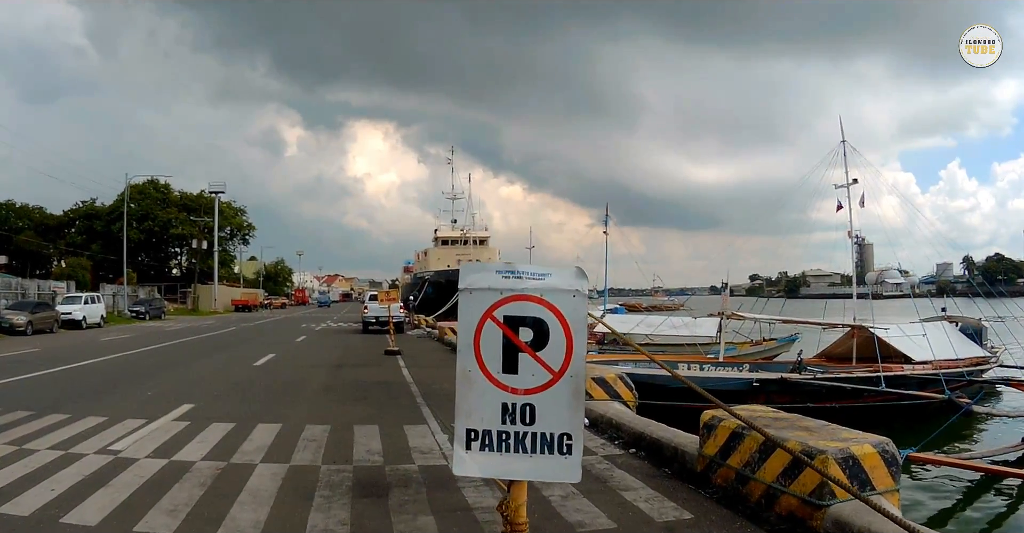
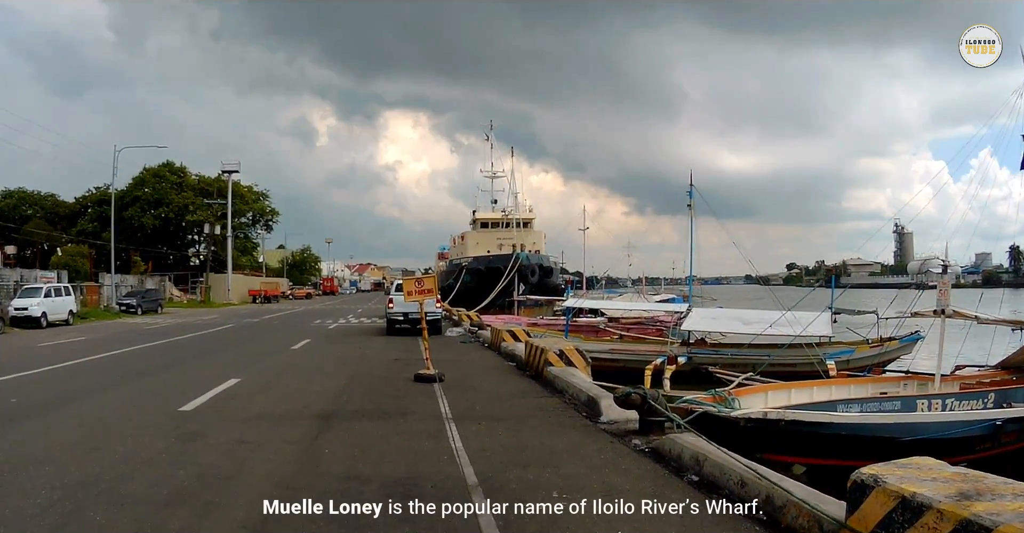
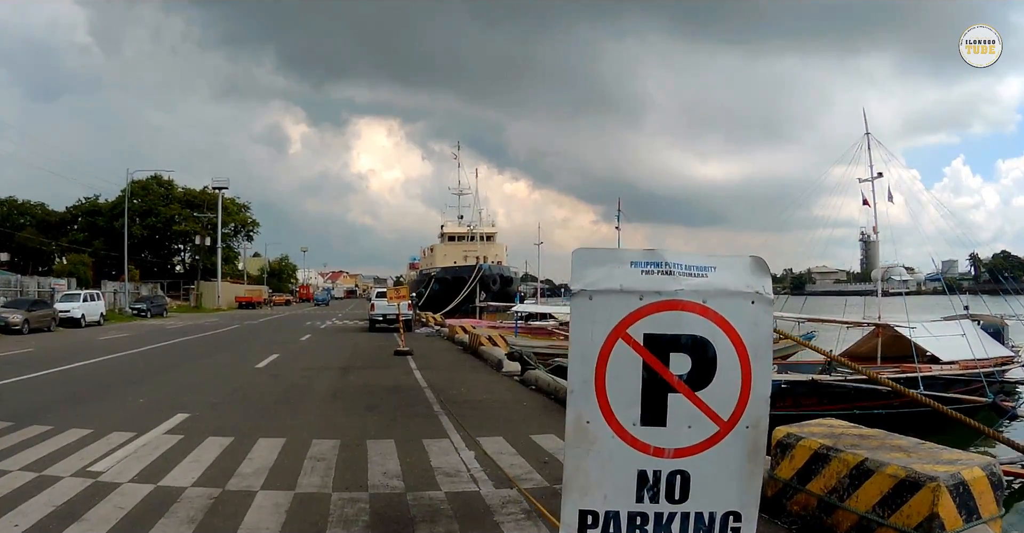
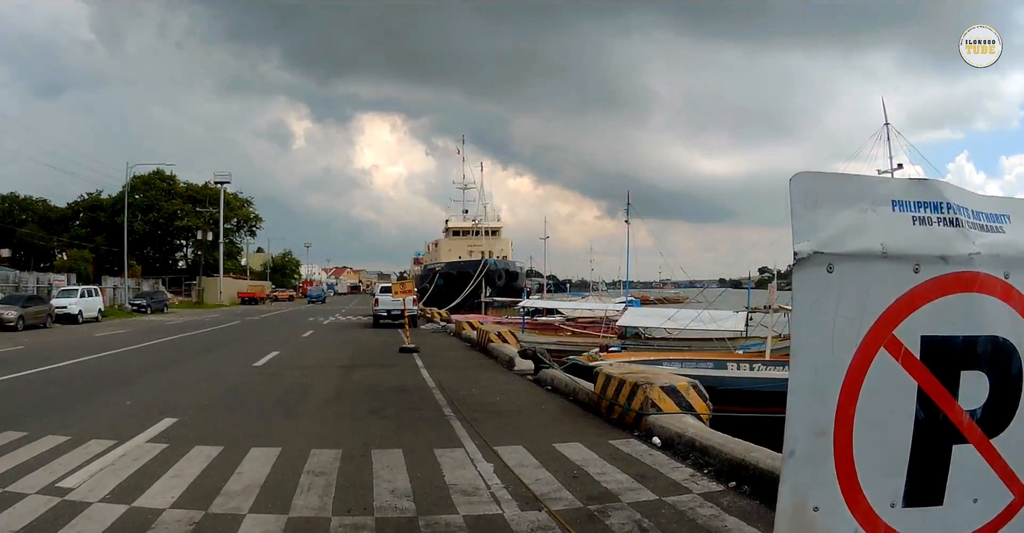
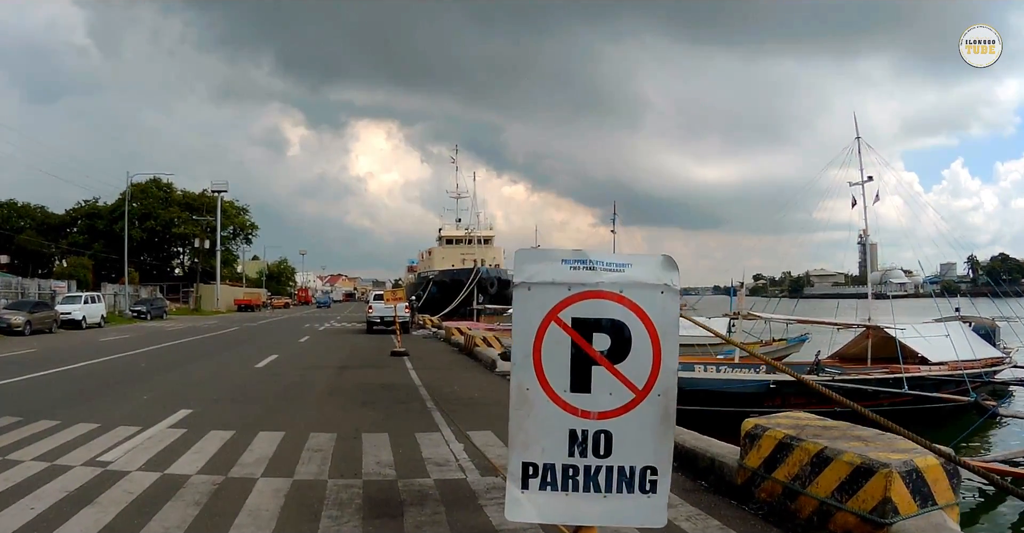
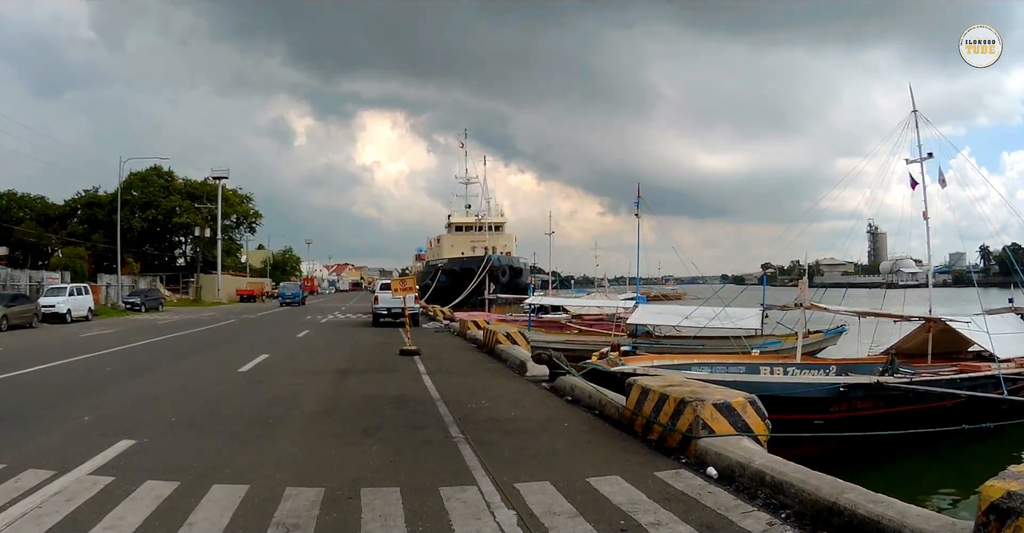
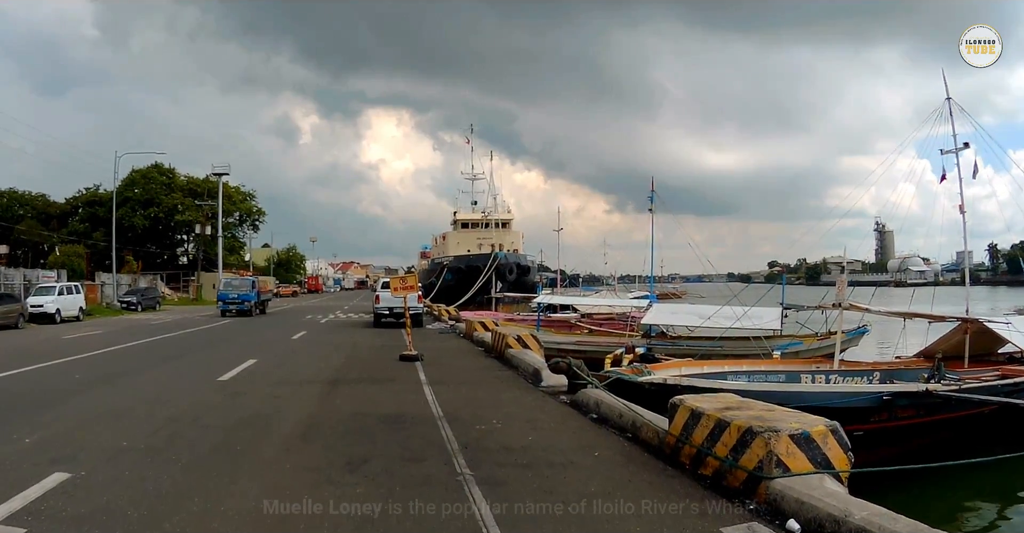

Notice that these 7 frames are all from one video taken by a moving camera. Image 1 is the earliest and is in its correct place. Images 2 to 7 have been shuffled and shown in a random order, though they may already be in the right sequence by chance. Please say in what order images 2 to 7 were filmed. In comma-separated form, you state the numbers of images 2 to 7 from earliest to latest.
5, 3, 4, 6, 7, 2
